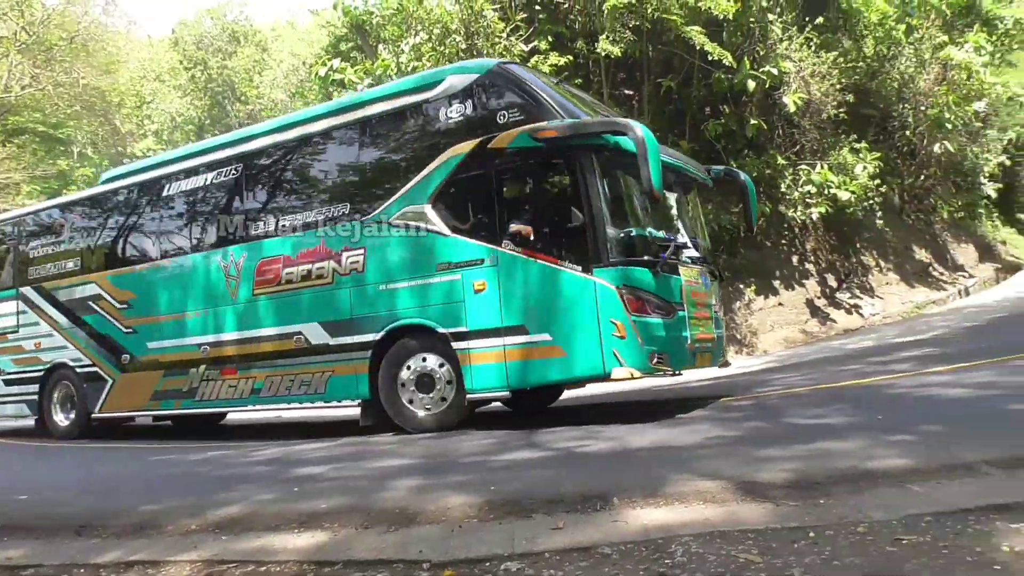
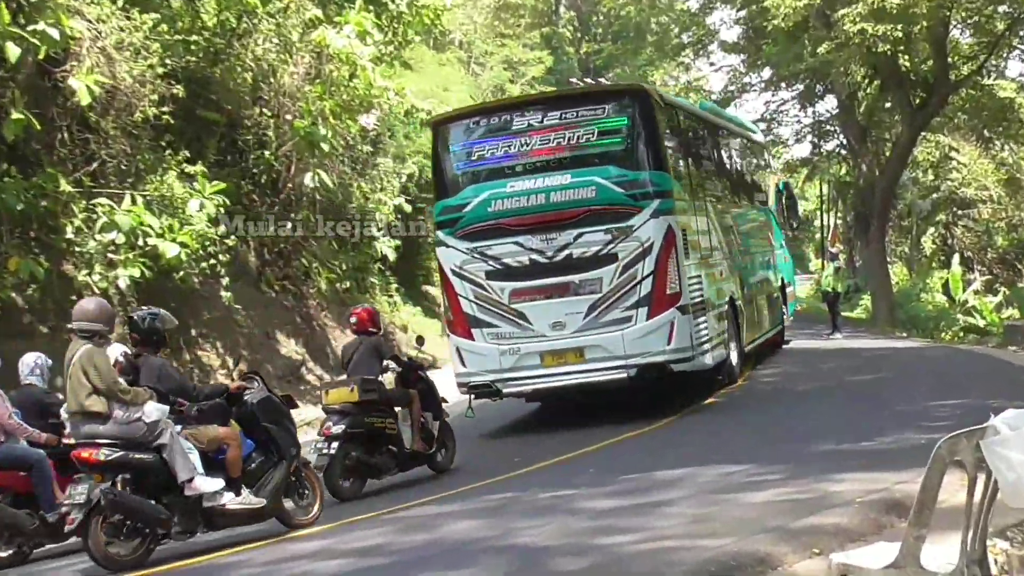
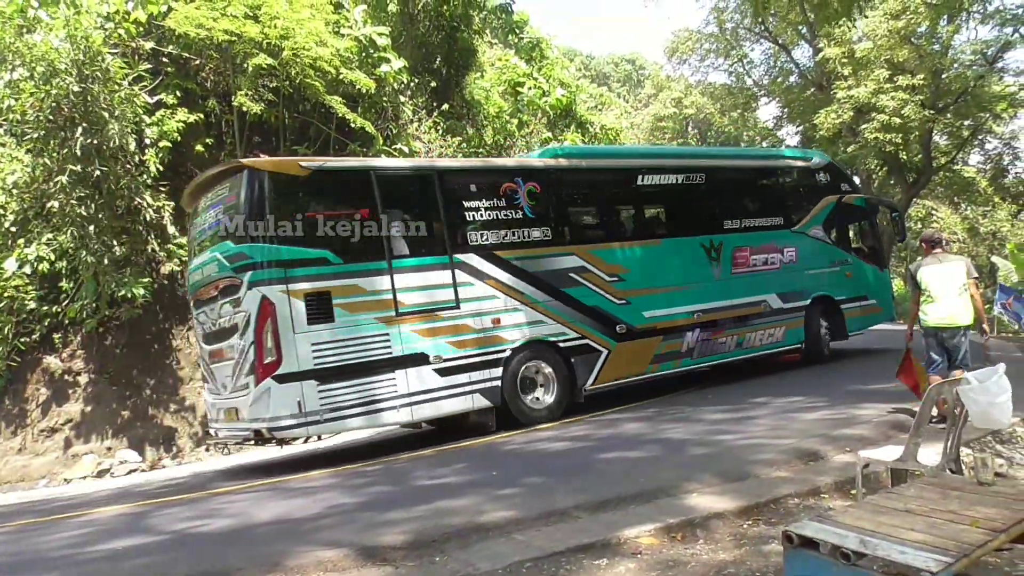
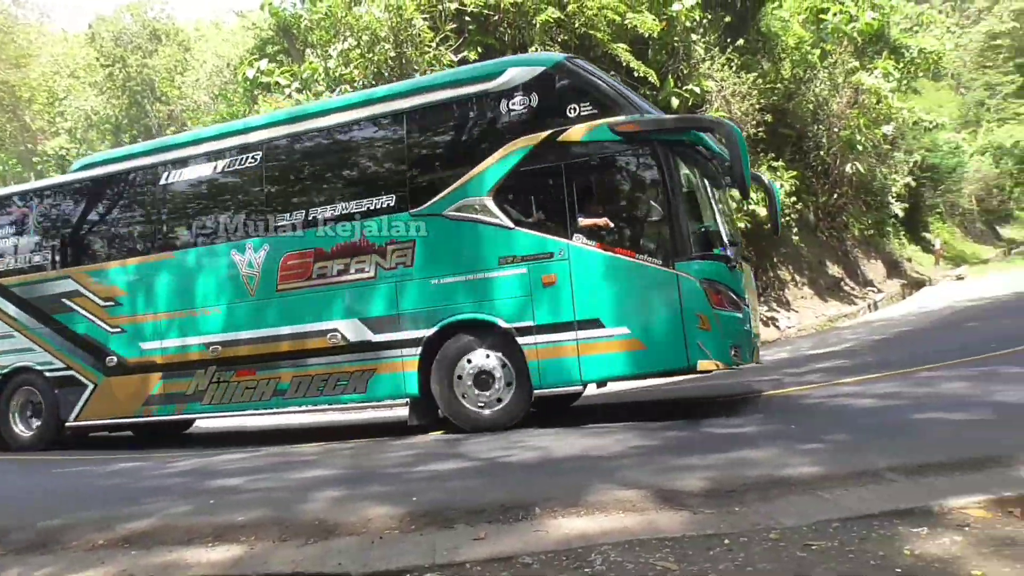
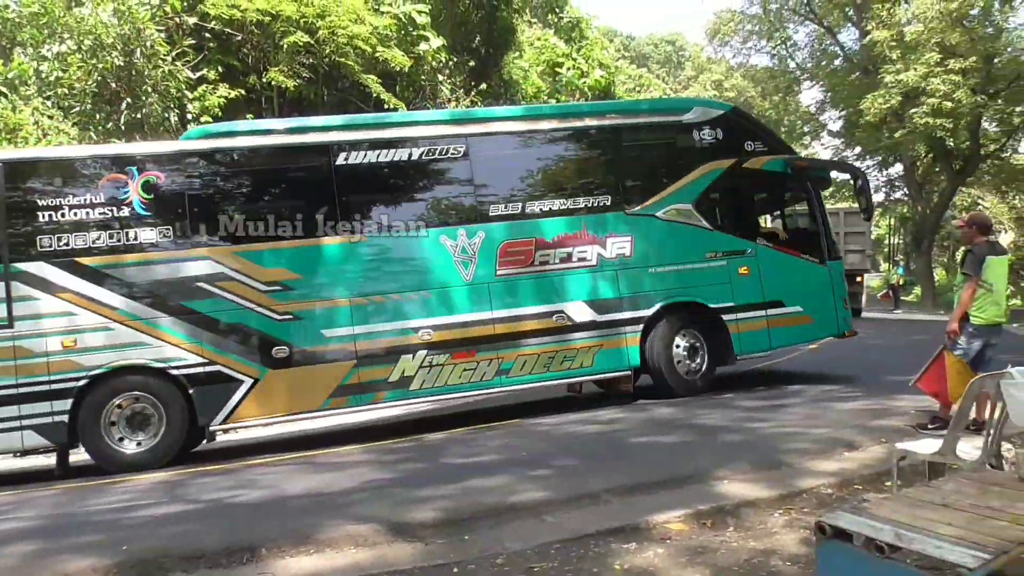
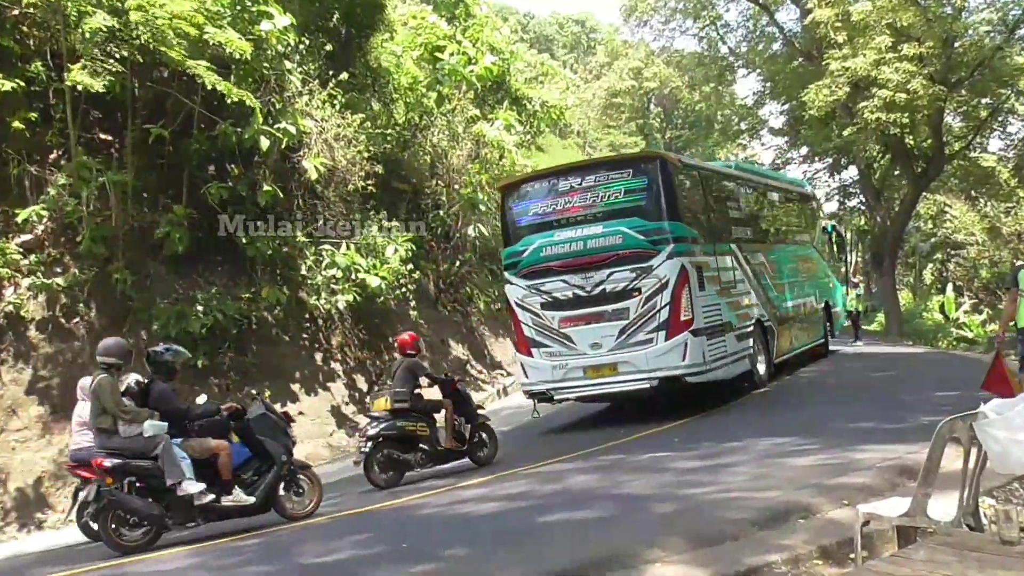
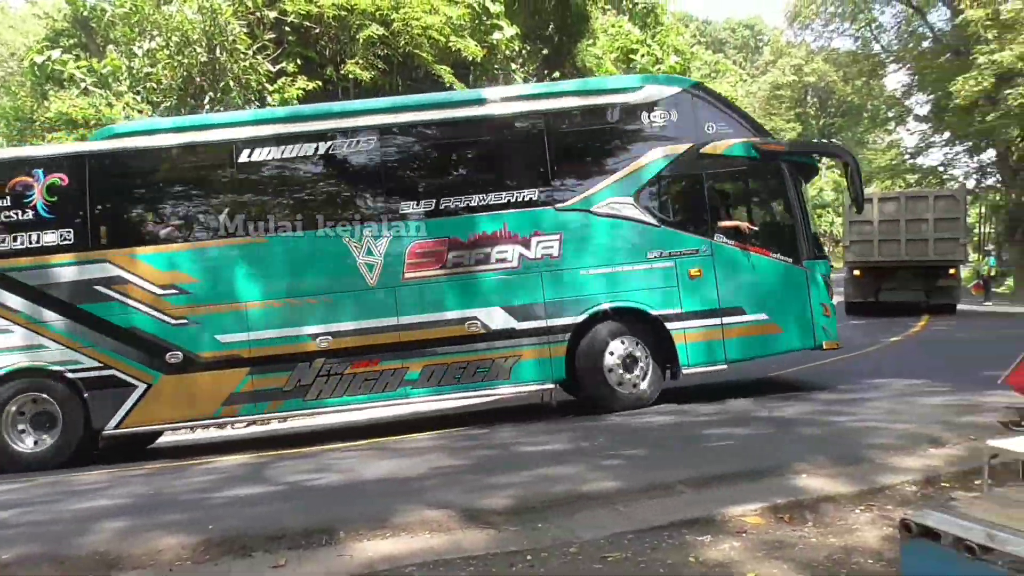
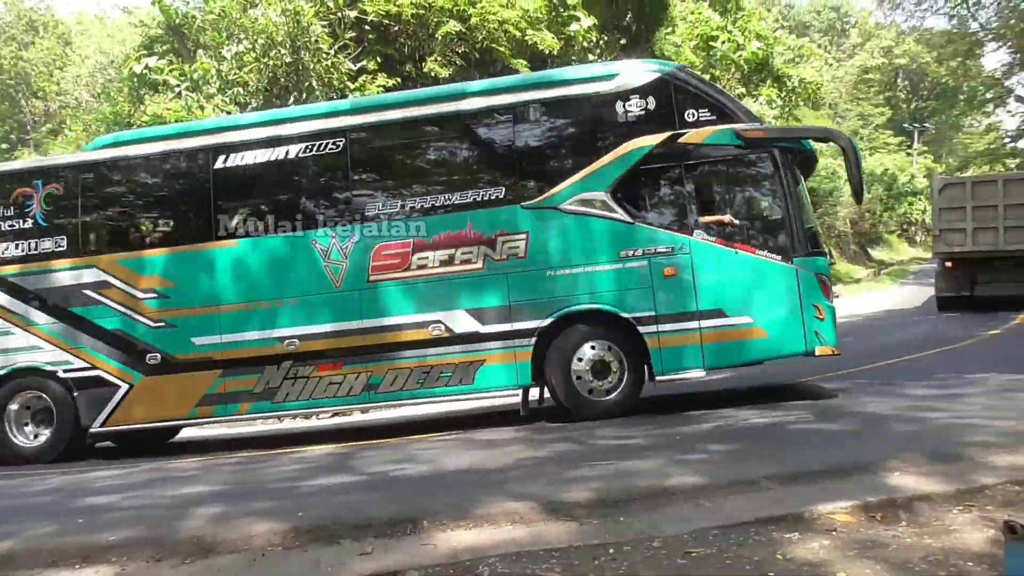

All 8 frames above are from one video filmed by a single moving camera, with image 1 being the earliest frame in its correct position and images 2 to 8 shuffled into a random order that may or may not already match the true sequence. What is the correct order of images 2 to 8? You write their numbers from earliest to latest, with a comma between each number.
4, 8, 7, 5, 3, 6, 2
